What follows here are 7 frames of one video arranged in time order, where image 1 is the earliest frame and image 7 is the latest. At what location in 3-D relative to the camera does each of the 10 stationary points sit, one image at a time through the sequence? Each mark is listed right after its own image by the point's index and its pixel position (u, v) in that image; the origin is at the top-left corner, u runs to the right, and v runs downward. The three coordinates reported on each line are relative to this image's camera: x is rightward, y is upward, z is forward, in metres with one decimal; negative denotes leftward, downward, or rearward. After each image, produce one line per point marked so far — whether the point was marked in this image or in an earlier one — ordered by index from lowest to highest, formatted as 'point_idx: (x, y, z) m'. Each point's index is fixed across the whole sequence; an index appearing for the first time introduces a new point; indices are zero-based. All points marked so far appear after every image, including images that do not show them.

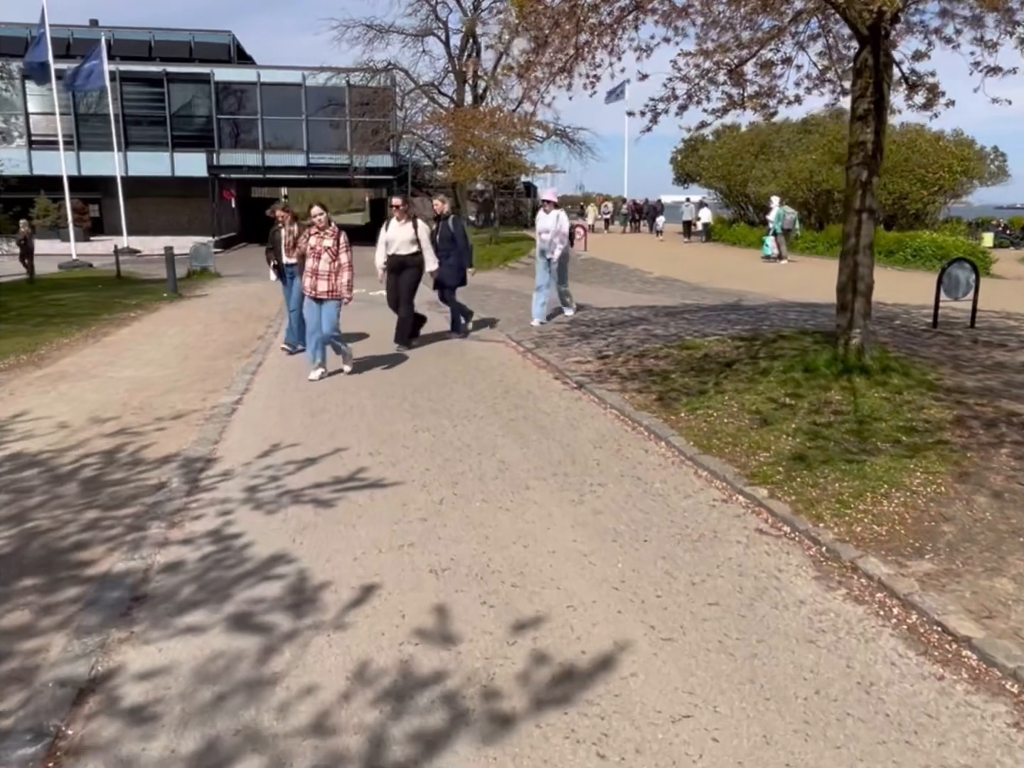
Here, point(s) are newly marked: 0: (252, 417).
0: (-2.3, -0.3, +7.6) m
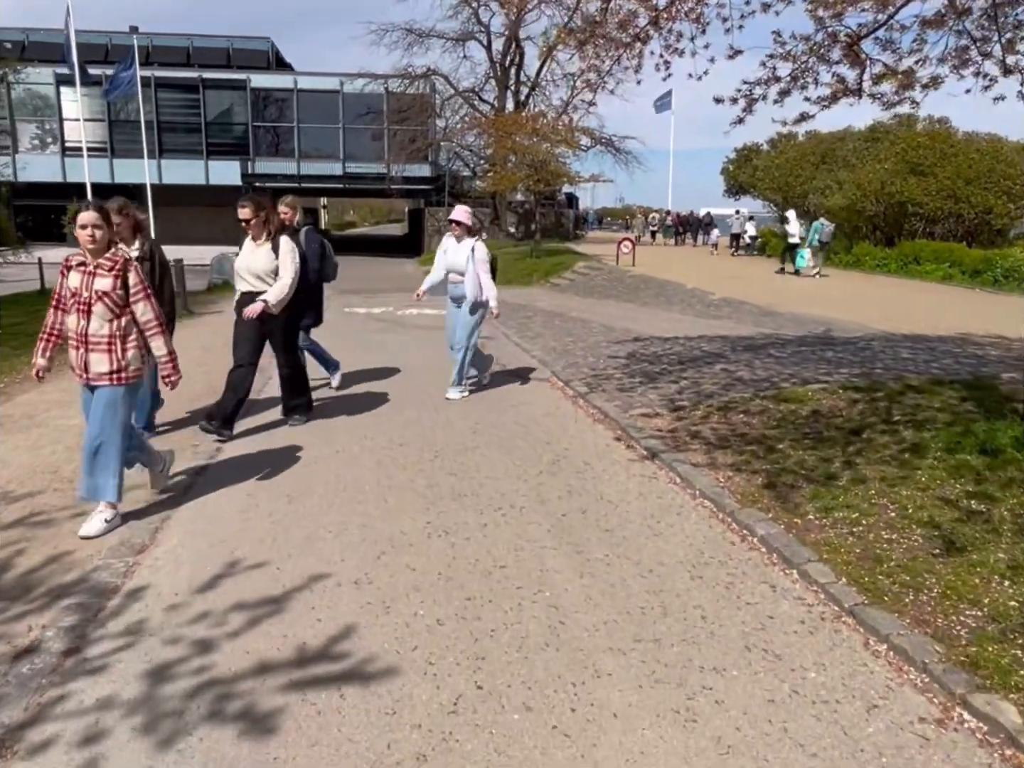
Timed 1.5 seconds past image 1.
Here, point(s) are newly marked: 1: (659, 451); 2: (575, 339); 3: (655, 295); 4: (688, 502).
0: (-2.0, -0.8, +5.5) m
1: (+1.2, -0.5, +6.7) m
2: (+1.0, +0.7, +12.6) m
3: (+3.2, +1.9, +18.7) m
4: (+1.2, -0.8, +5.6) m
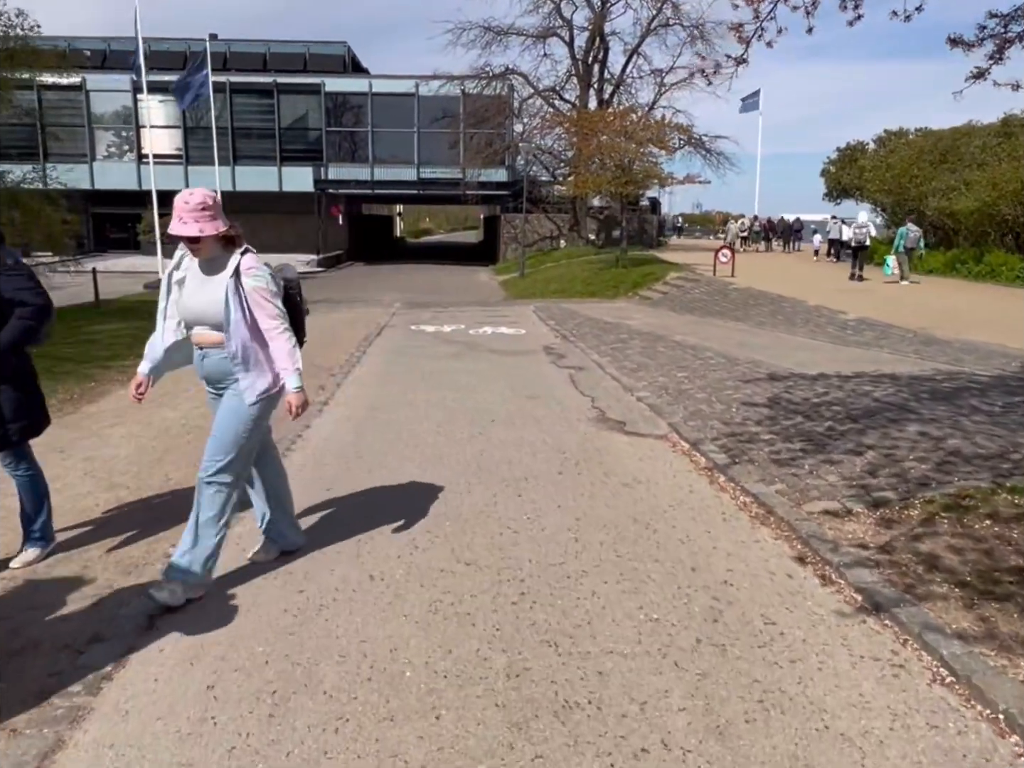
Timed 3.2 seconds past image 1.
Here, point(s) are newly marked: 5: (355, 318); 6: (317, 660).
0: (-1.4, -1.3, +3.2) m
1: (+1.8, -1.0, +4.1) m
2: (+2.1, +0.1, +10.0) m
3: (+4.9, +1.3, +15.9) m
4: (+1.7, -1.3, +3.0) m
5: (-3.5, +1.5, +19.1) m
6: (-0.8, -1.2, +3.6) m
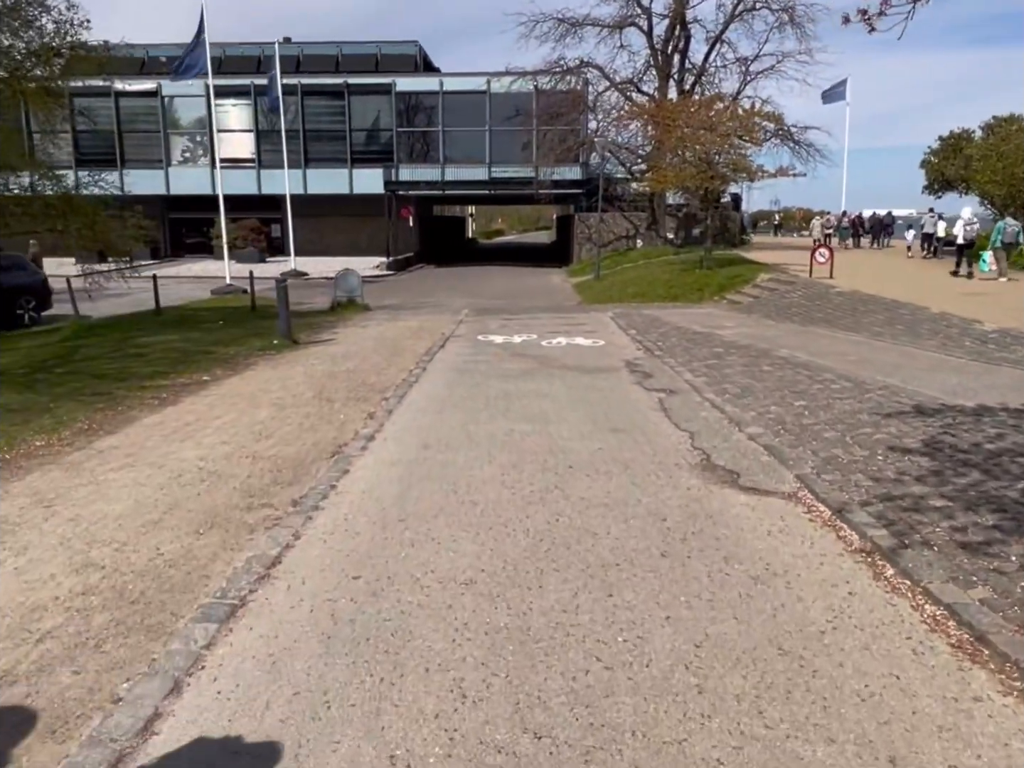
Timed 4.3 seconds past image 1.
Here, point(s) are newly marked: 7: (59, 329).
0: (-1.2, -1.5, +1.7) m
1: (+2.1, -1.3, +2.3) m
2: (+2.9, -0.2, +8.3) m
3: (+6.2, +1.0, +13.8) m
4: (+1.9, -1.6, +1.2) m
5: (-1.9, +1.2, +17.8) m
6: (-0.6, -1.5, +2.1) m
7: (-10.0, +1.2, +18.7) m
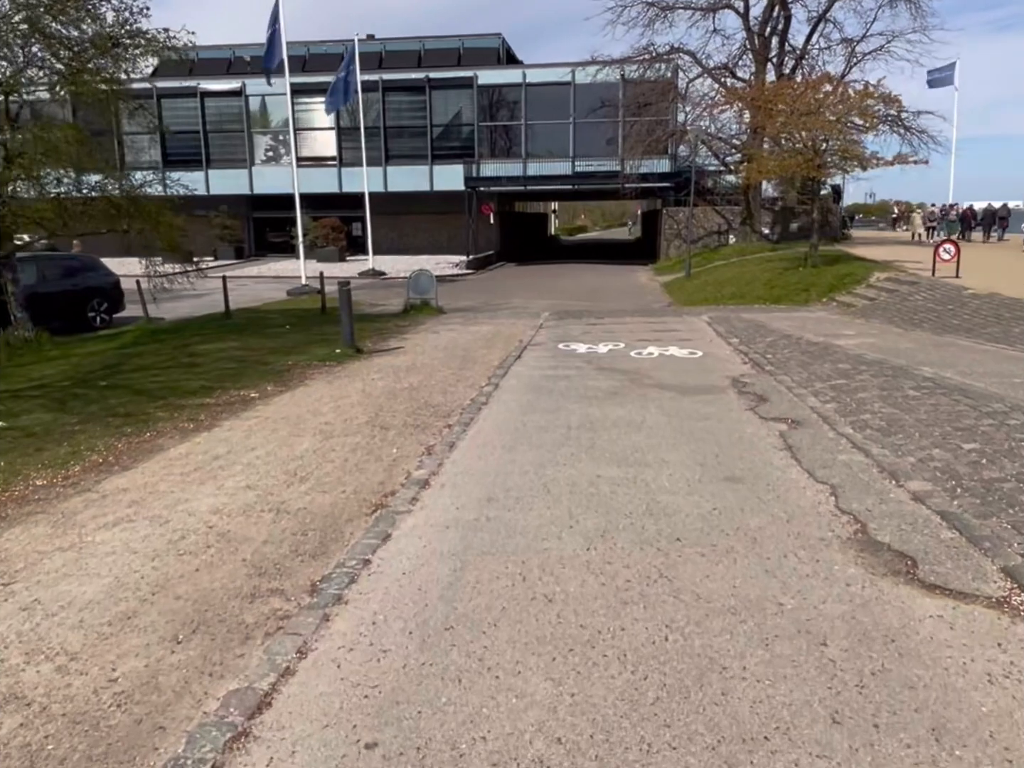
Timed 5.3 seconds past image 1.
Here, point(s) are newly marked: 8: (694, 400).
0: (-1.2, -1.8, +0.3) m
1: (+2.2, -1.7, +0.6) m
2: (+3.6, -0.5, +6.4) m
3: (+7.4, +0.7, +11.6) m
4: (+1.9, -1.9, -0.5) m
5: (-0.3, +1.0, +16.3) m
6: (-0.5, -1.8, +0.6) m
7: (-8.3, +1.1, +18.0) m
8: (+2.0, -0.2, +9.4) m
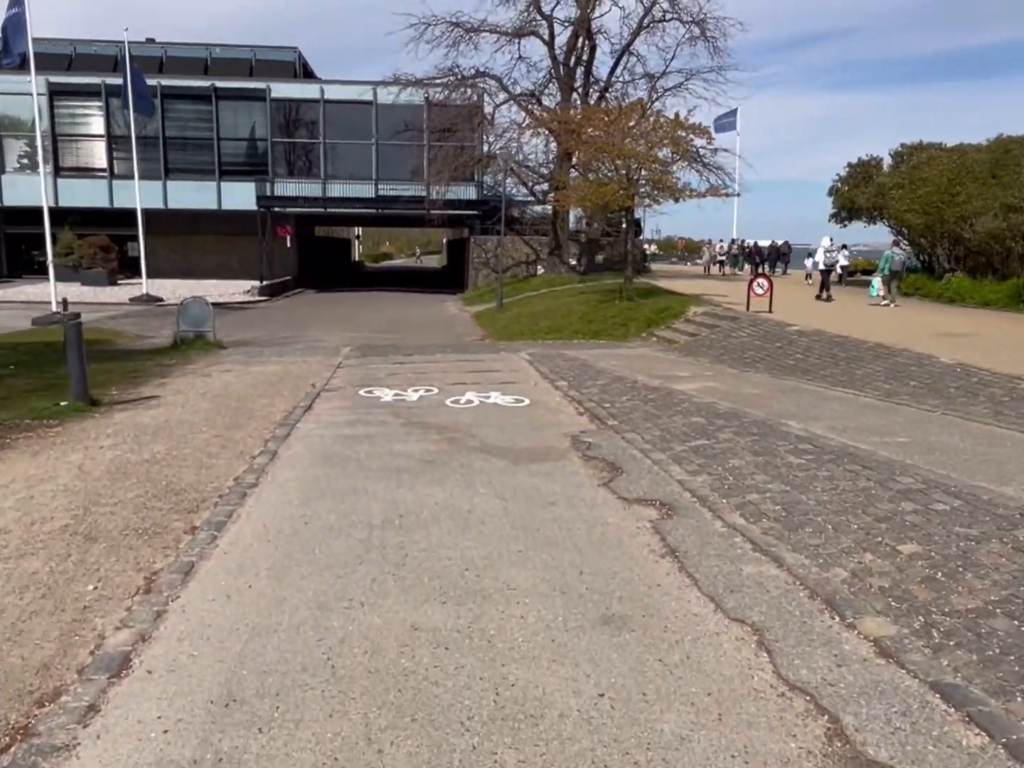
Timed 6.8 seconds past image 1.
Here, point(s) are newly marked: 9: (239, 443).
0: (-0.9, -2.1, -2.3) m
1: (+2.4, -1.9, -1.3) m
2: (+2.4, -1.0, +4.7) m
3: (+4.9, +0.1, +10.7) m
4: (+2.3, -2.2, -2.4) m
5: (-3.7, +0.2, +13.6) m
6: (-0.3, -2.1, -1.8) m
7: (-11.8, +0.1, +13.5) m
8: (+0.2, -0.8, +7.3) m
9: (-2.8, -0.6, +8.5) m
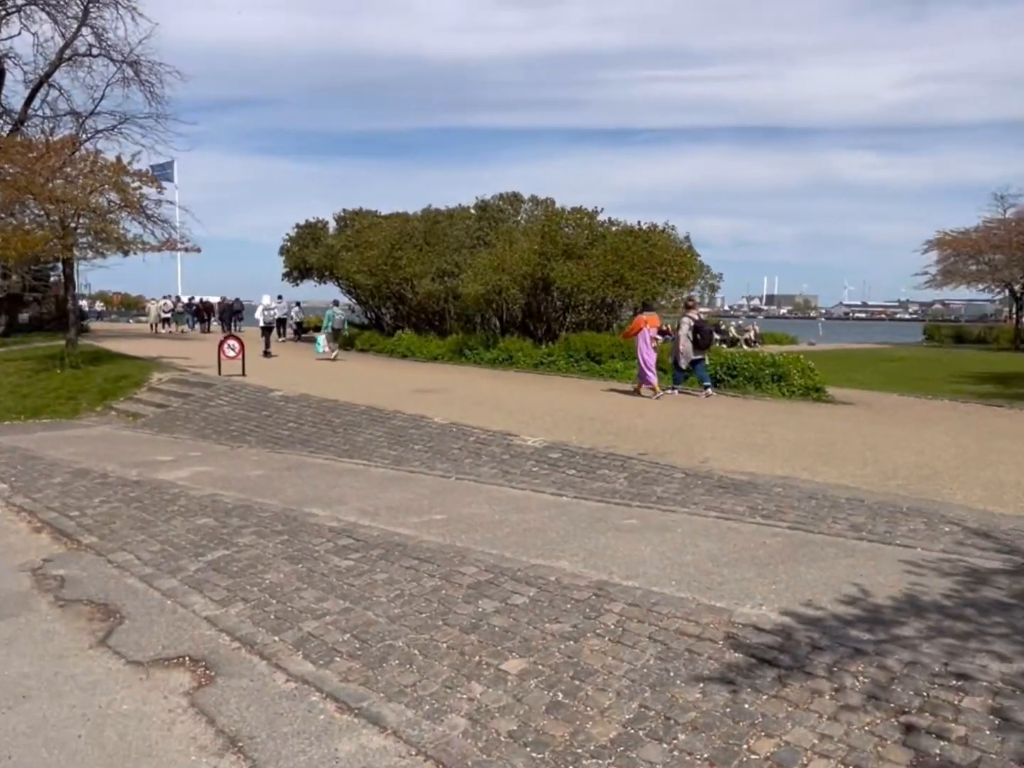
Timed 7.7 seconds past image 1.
0: (+1.8, -2.2, -3.5) m
1: (+3.7, -1.9, -0.7) m
2: (+0.2, -1.4, +4.2) m
3: (-1.4, -0.7, +10.5) m
4: (+4.4, -2.0, -1.7) m
5: (-10.0, -1.3, +7.8) m
6: (+2.0, -2.1, -2.8) m
7: (-16.5, -1.8, +2.9) m
8: (-3.2, -1.5, +5.0) m
9: (-6.2, -1.6, +4.2) m
